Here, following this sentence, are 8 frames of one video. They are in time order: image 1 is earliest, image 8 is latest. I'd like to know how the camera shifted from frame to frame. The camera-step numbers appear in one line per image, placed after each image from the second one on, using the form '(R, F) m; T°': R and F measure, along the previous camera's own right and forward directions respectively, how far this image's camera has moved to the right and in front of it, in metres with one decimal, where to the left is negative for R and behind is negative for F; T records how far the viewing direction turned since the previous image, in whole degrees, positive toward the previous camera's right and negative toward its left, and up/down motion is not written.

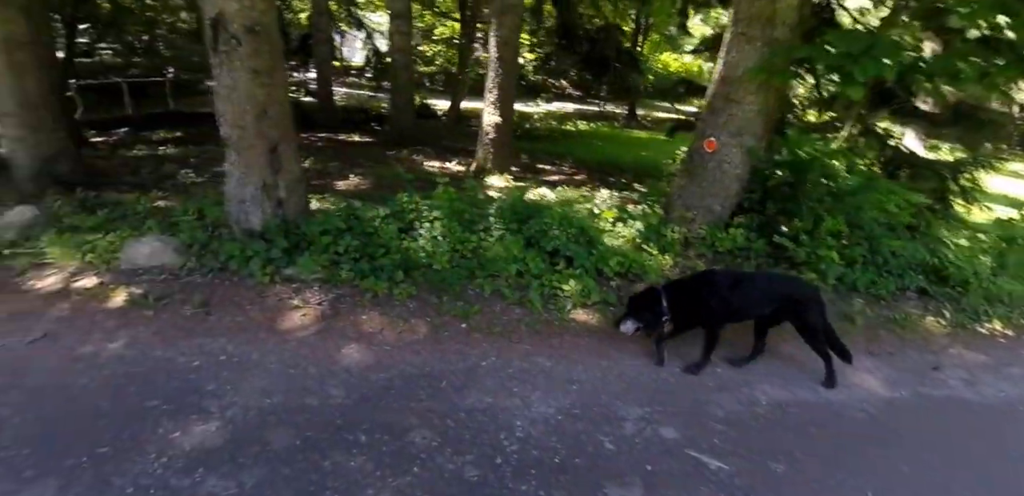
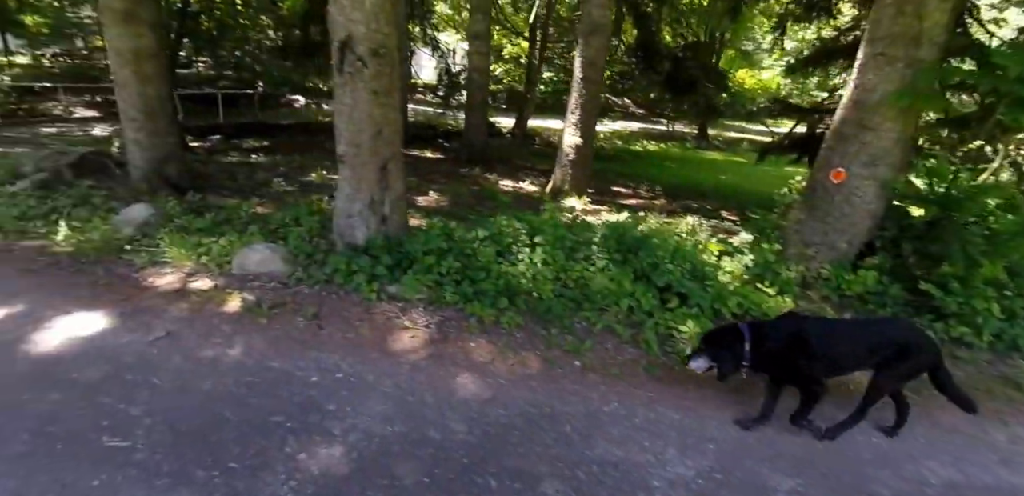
(-0.5, +0.1) m; -6°
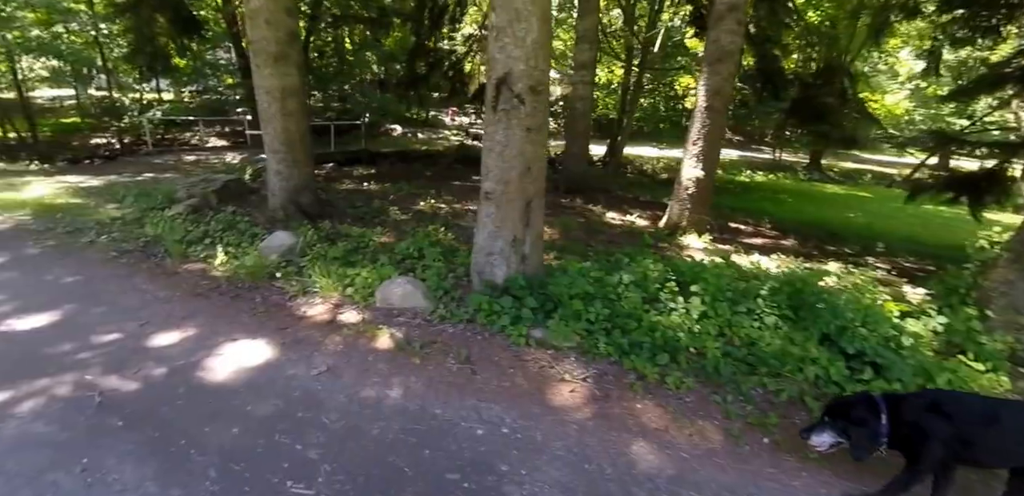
(-0.6, +0.2) m; -9°
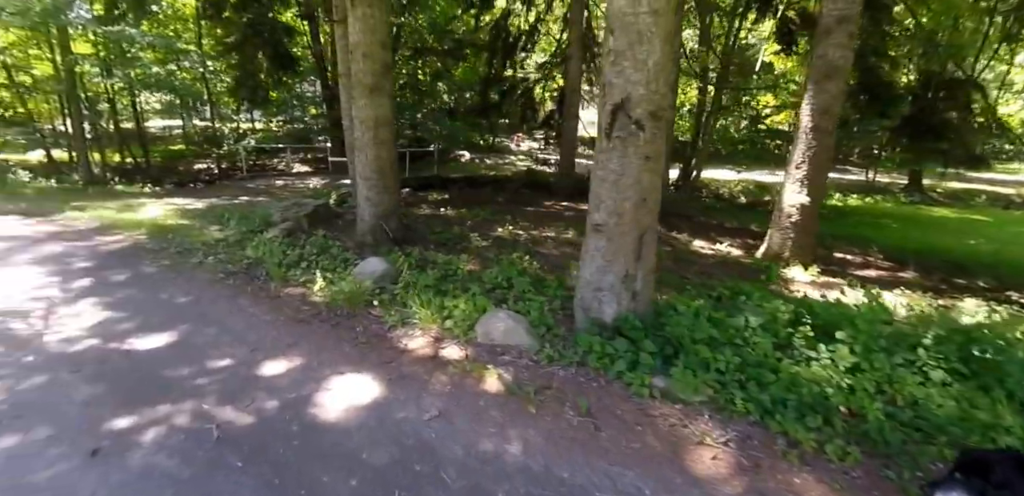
(-0.4, +0.2) m; -7°
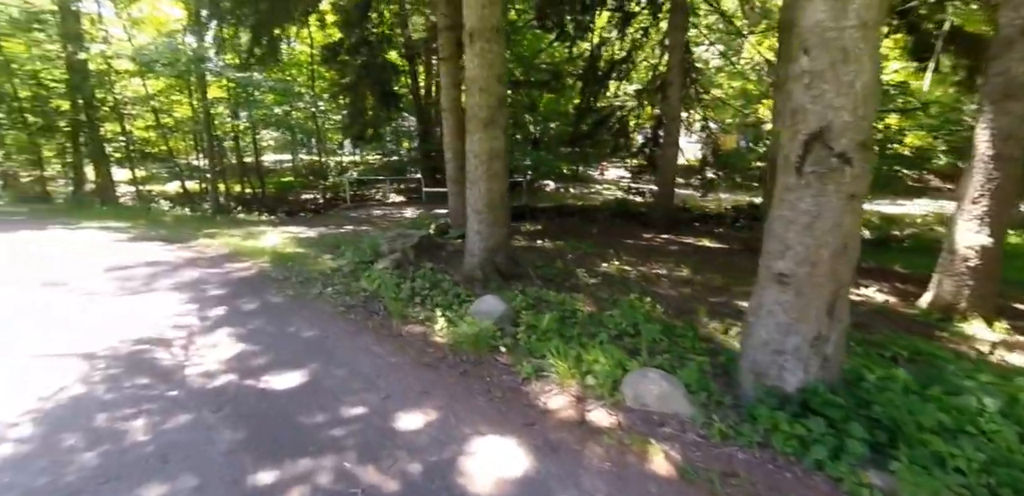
(-0.5, +0.3) m; -9°
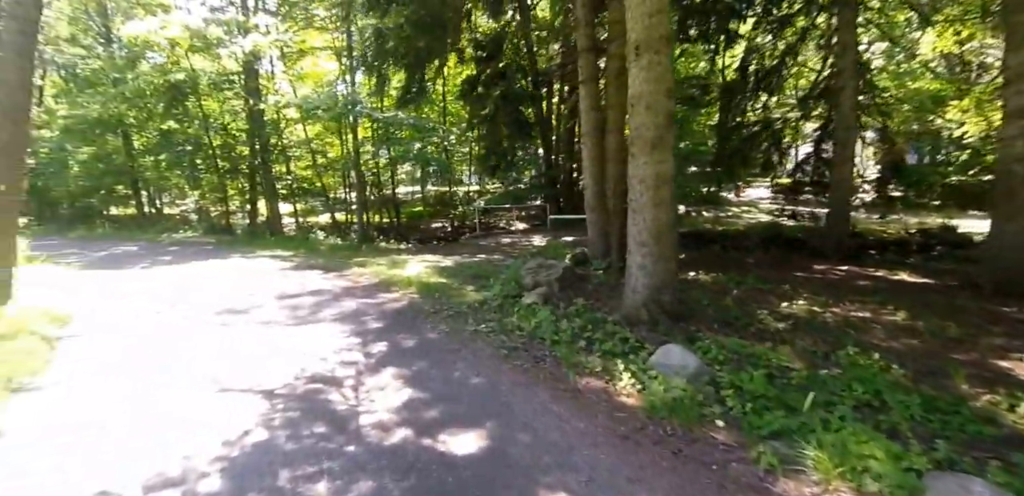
(-0.7, +0.5) m; -13°
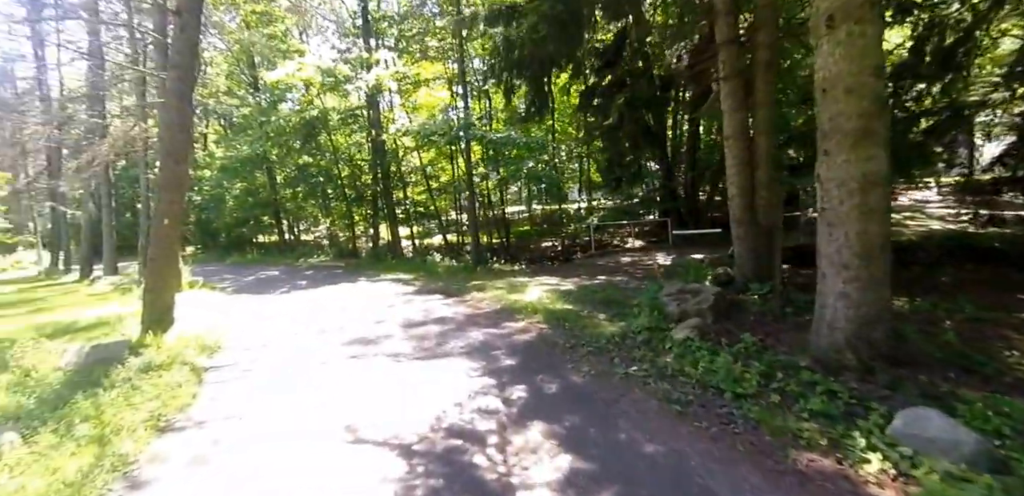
(-0.5, +0.7) m; -12°
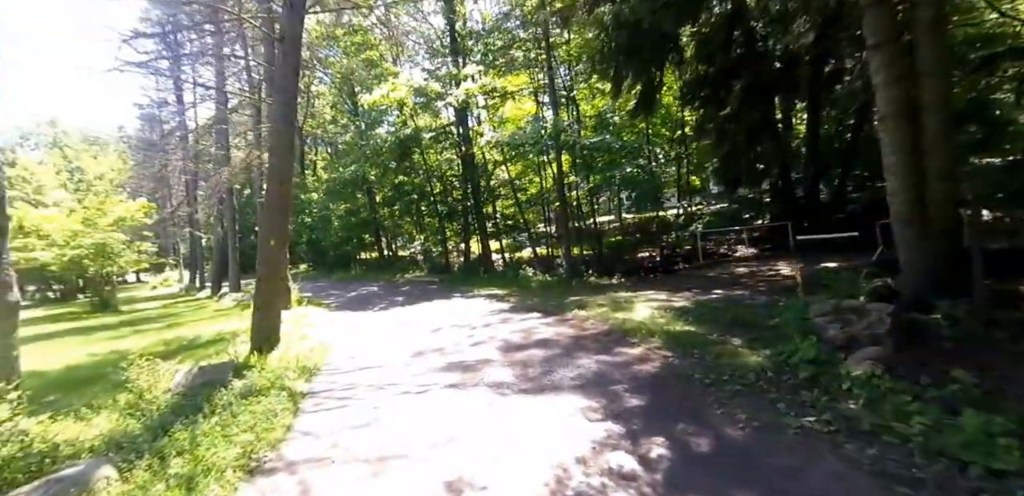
(-0.3, +0.7) m; -10°
